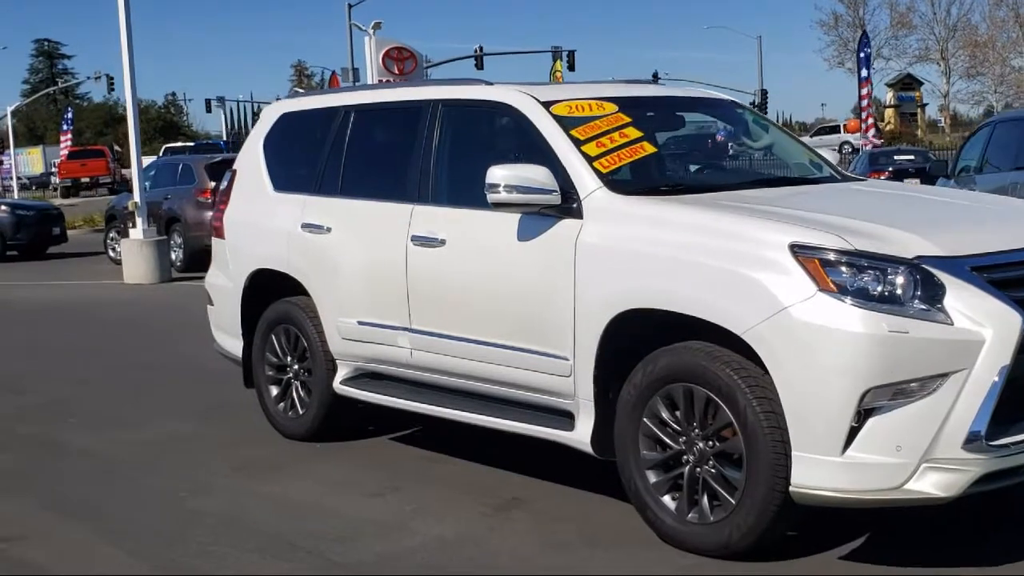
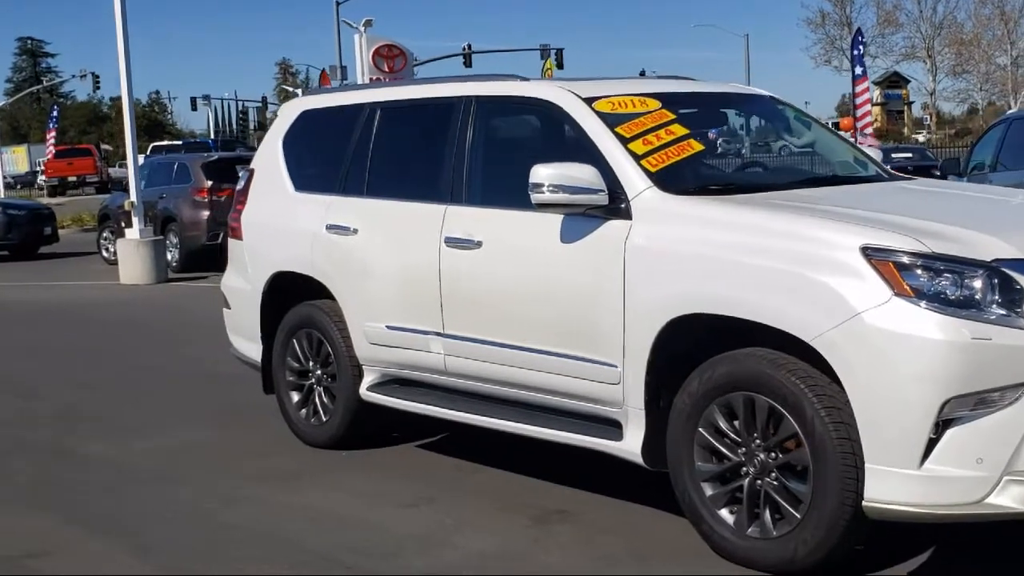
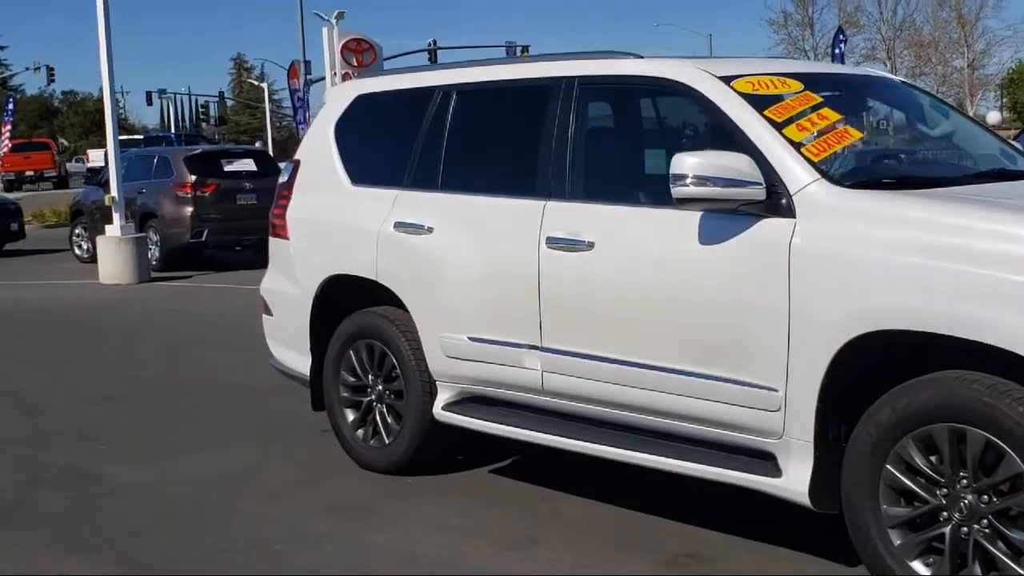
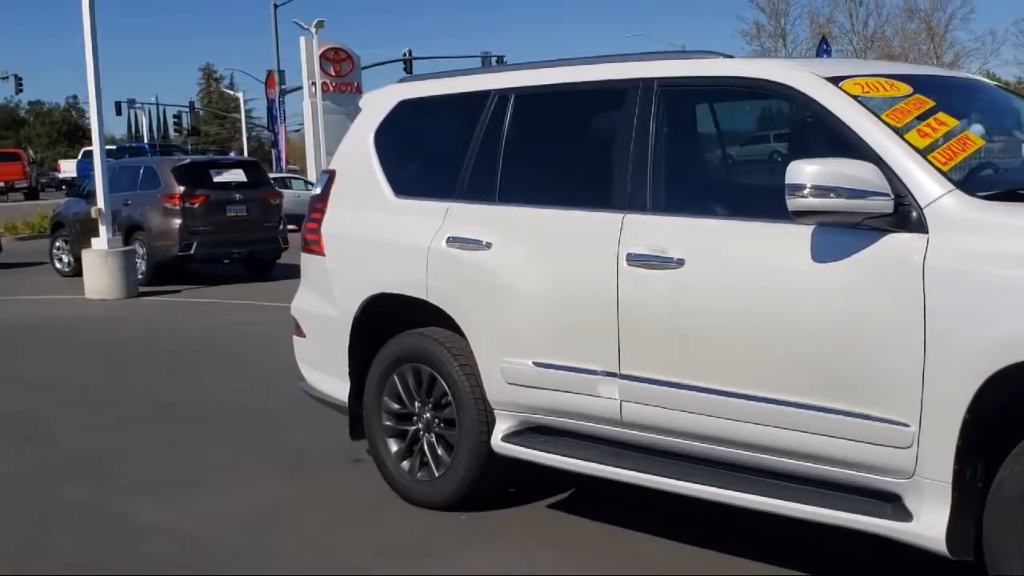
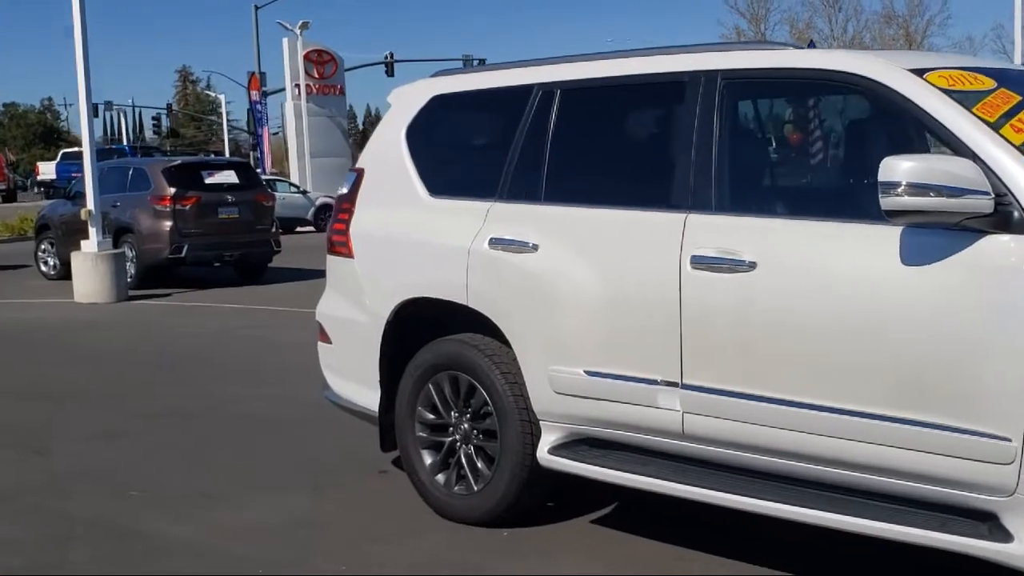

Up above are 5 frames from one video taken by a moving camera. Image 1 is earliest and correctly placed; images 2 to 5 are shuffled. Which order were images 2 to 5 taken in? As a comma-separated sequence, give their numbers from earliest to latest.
2, 3, 4, 5
